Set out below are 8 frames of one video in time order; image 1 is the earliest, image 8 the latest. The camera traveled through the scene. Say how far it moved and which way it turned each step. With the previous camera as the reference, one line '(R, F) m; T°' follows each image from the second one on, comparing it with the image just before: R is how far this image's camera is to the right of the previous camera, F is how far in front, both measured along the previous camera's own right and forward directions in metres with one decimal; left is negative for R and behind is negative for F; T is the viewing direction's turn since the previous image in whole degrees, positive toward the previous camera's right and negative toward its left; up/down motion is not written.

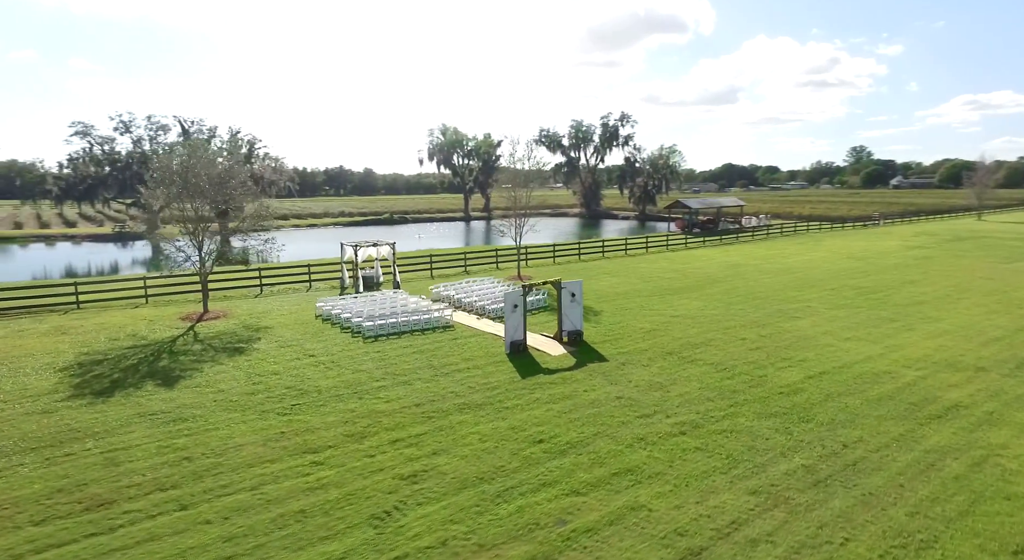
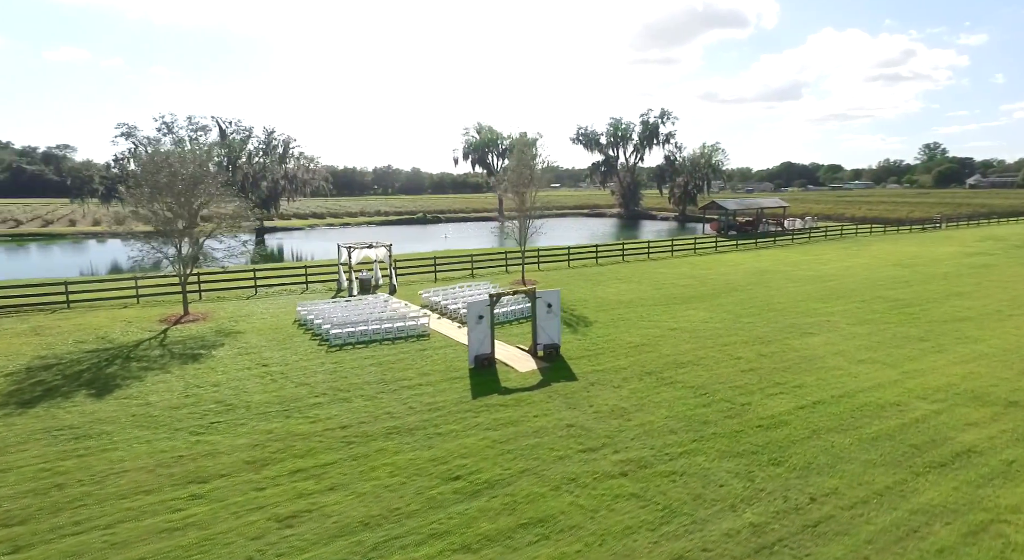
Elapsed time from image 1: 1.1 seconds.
(+2.0, +1.3) m; -5°
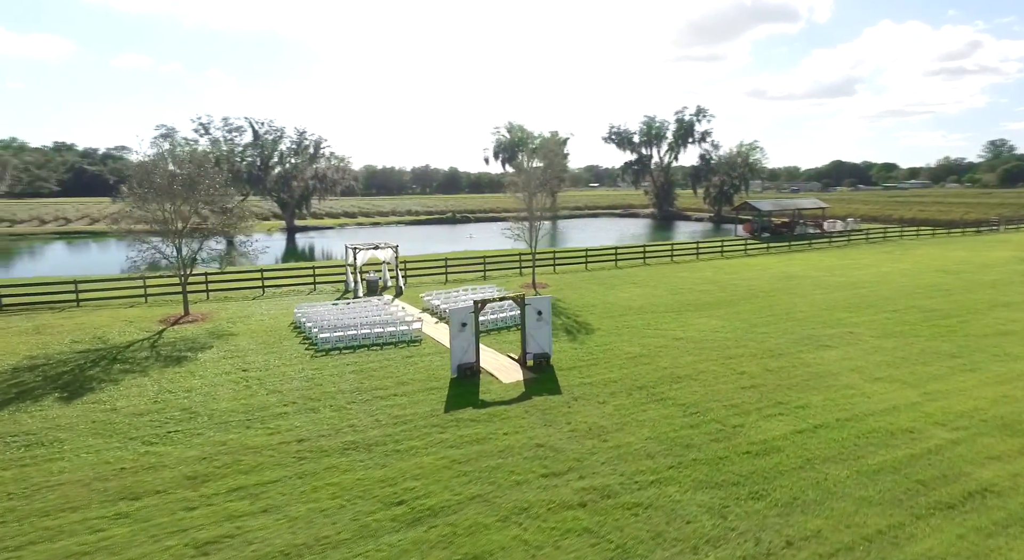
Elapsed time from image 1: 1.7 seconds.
(+1.2, +0.7) m; -4°
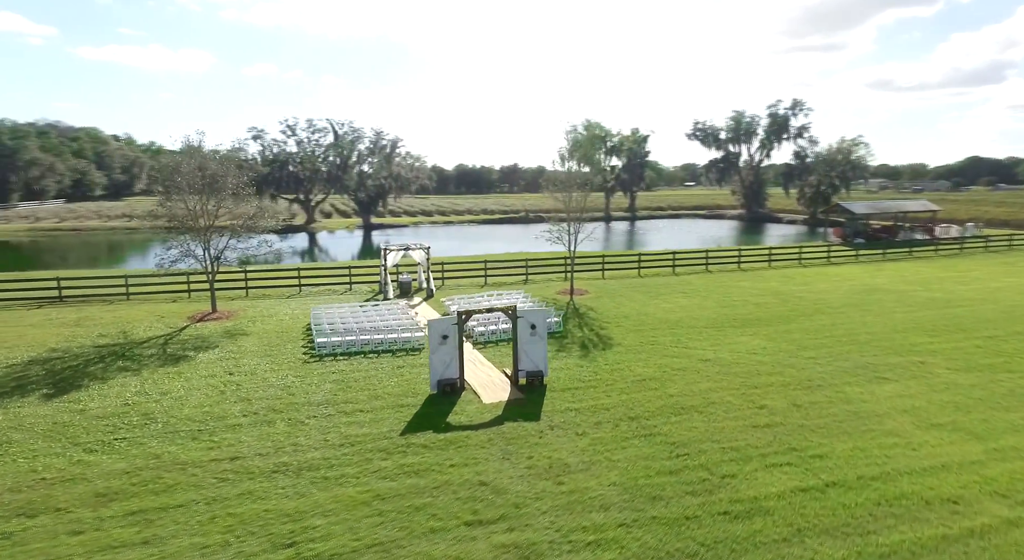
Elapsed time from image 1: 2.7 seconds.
(+2.1, +1.4) m; -9°
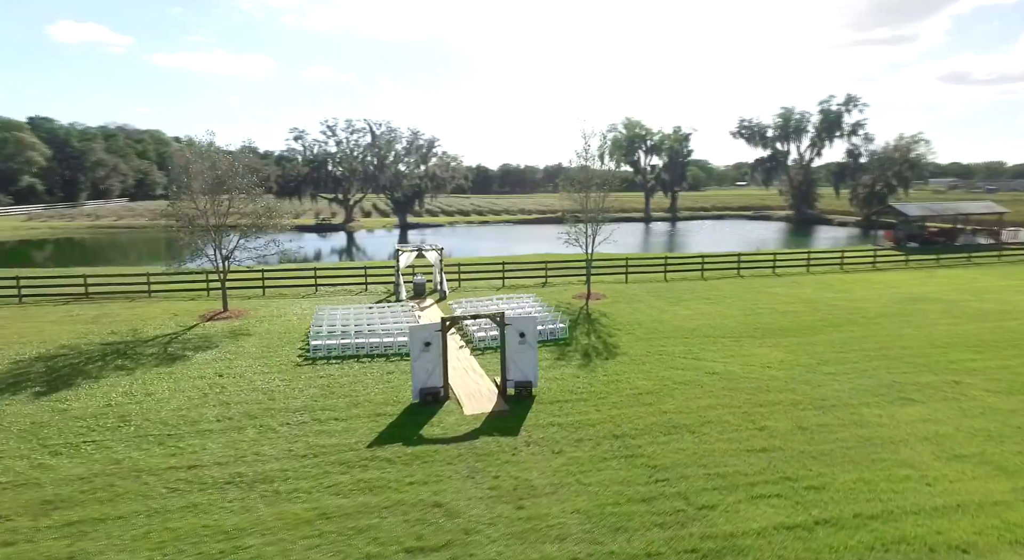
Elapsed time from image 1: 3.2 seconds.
(+1.2, +0.6) m; -5°
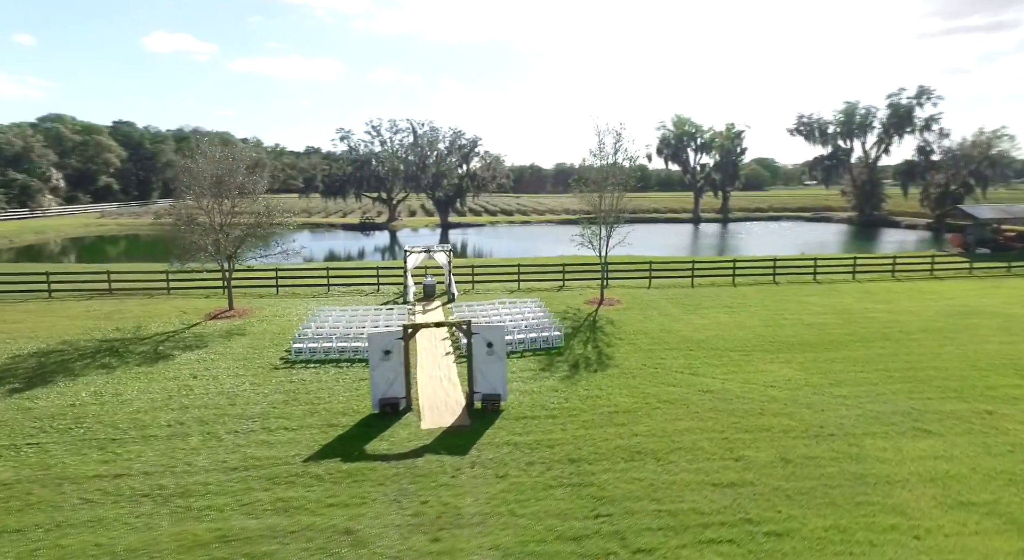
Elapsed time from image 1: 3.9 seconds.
(+1.7, +0.9) m; -6°
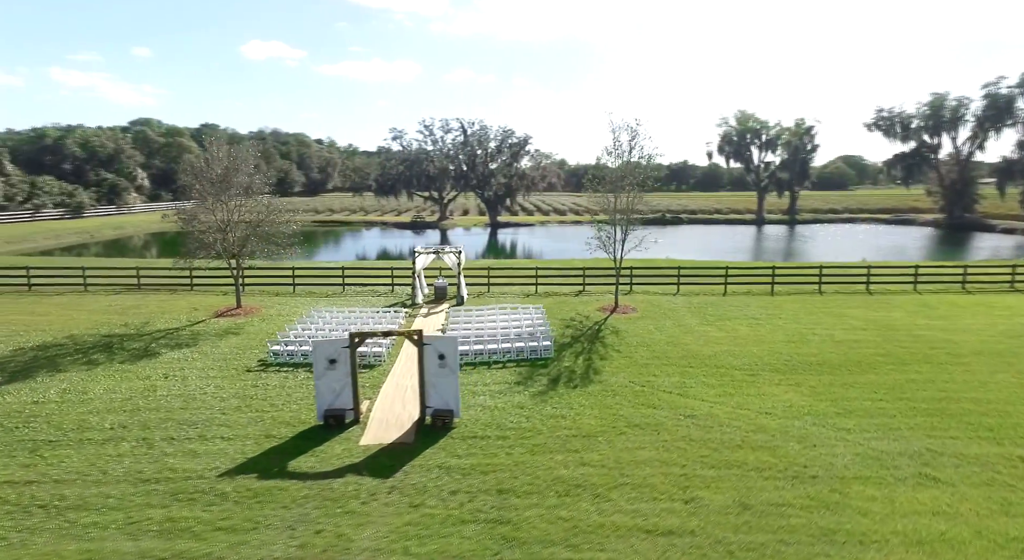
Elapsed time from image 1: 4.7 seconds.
(+2.0, +1.0) m; -7°
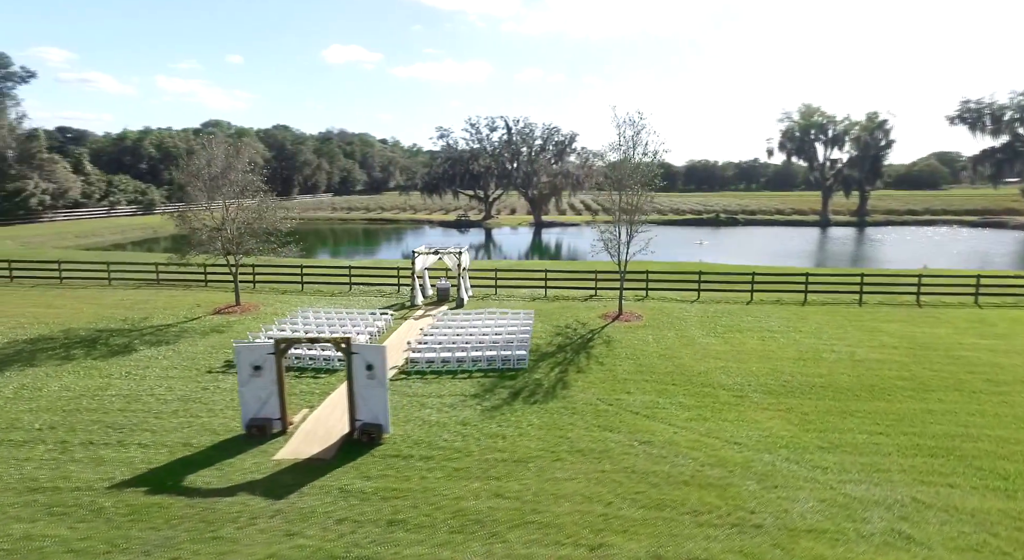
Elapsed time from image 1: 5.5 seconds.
(+2.1, +1.1) m; -6°
